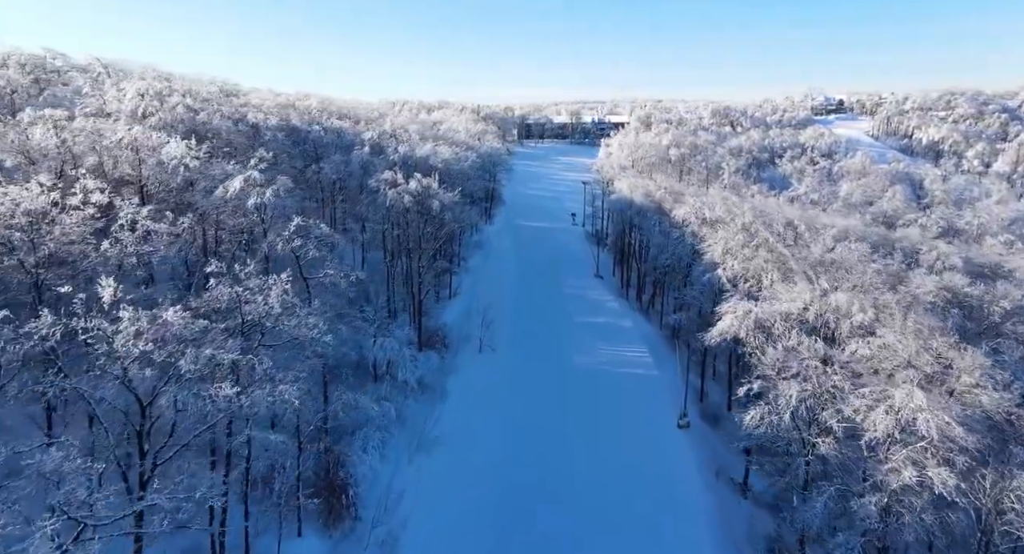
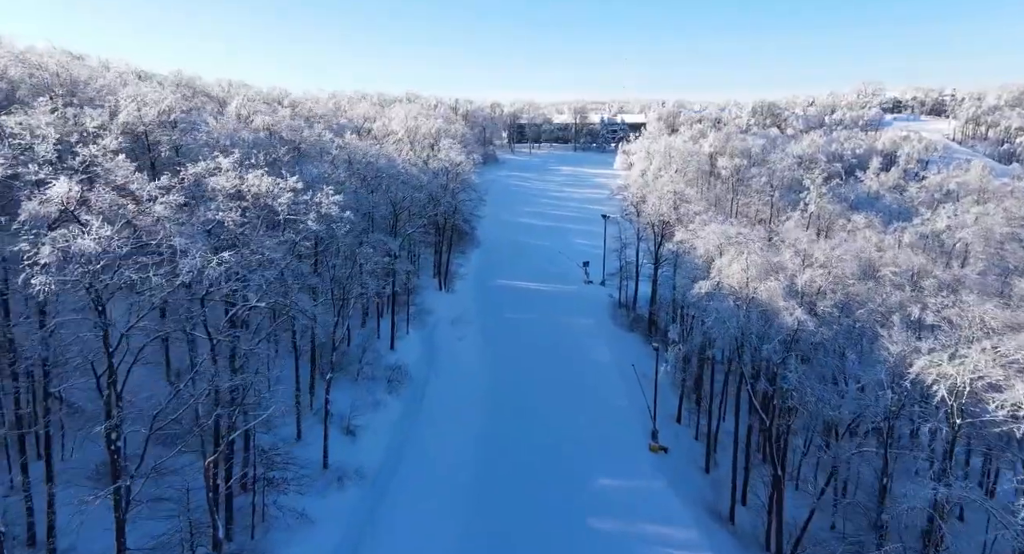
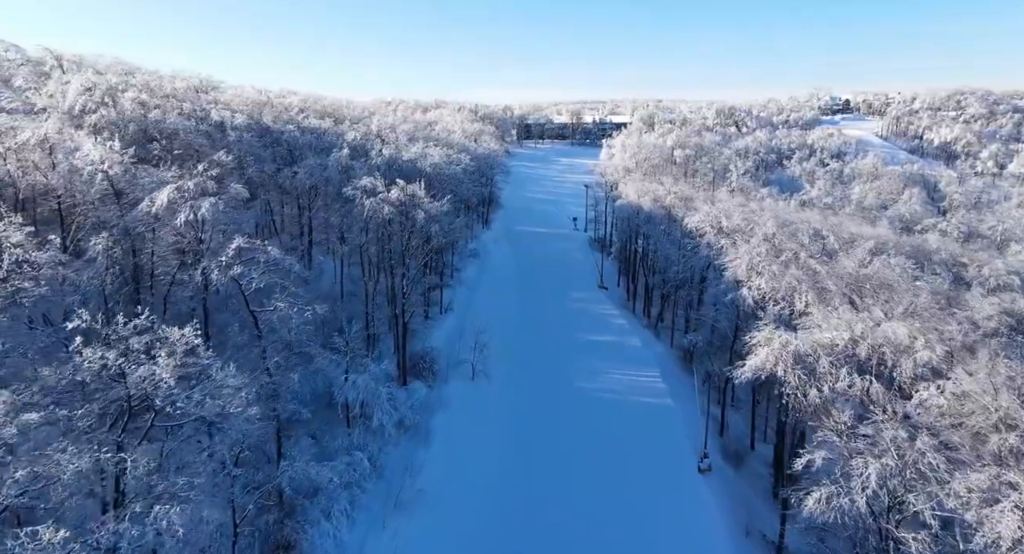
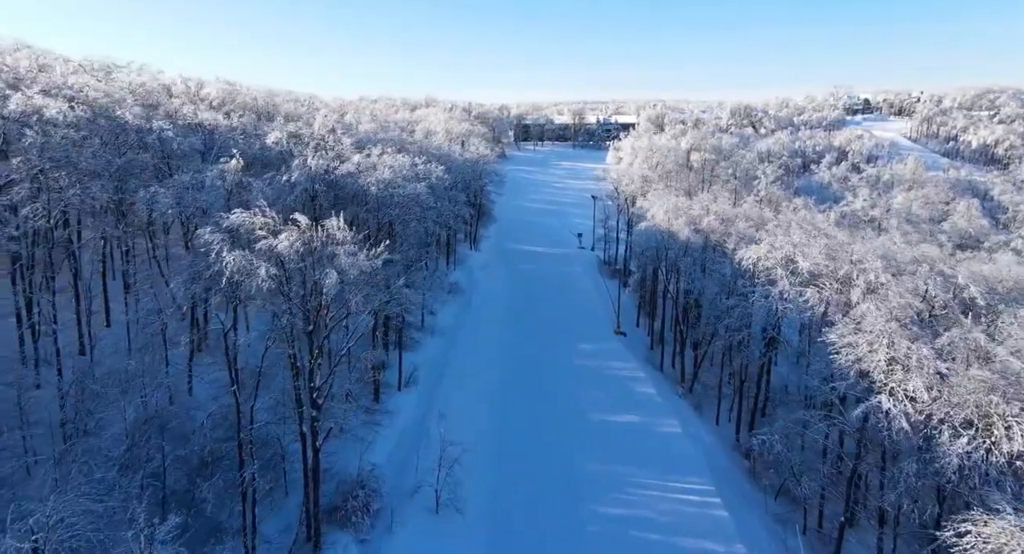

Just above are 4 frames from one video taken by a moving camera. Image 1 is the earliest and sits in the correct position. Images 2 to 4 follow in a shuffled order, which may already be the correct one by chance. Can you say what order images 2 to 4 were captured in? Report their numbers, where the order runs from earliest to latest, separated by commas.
3, 4, 2
